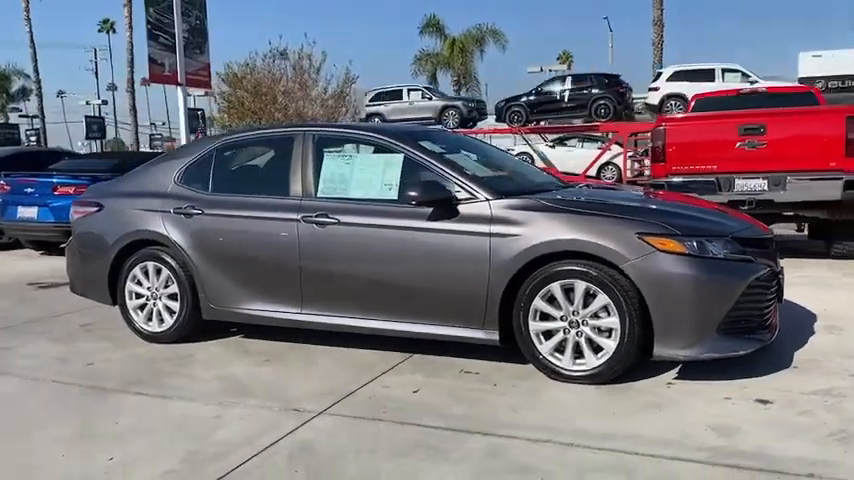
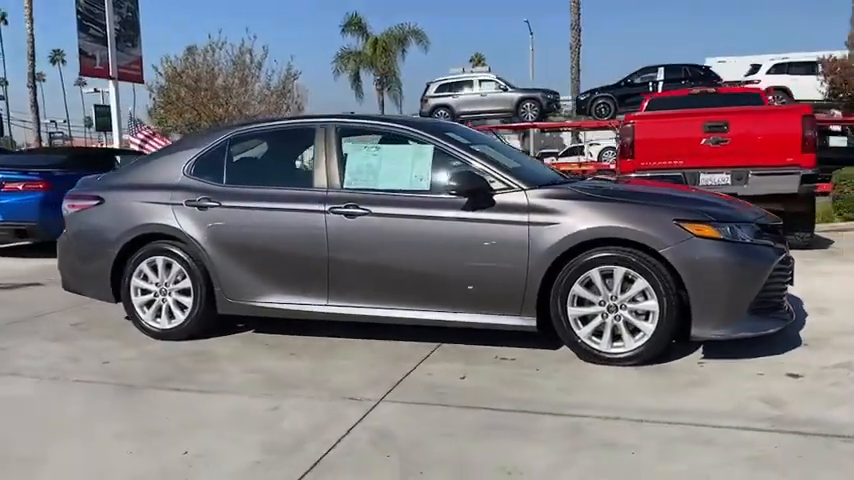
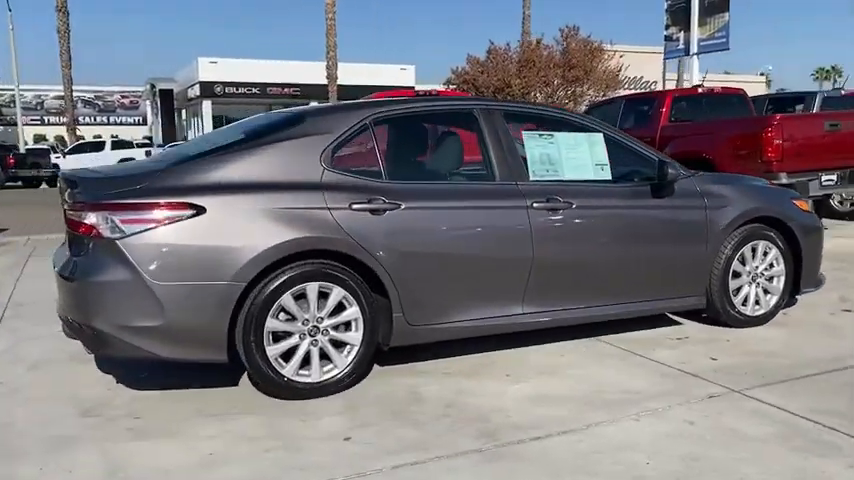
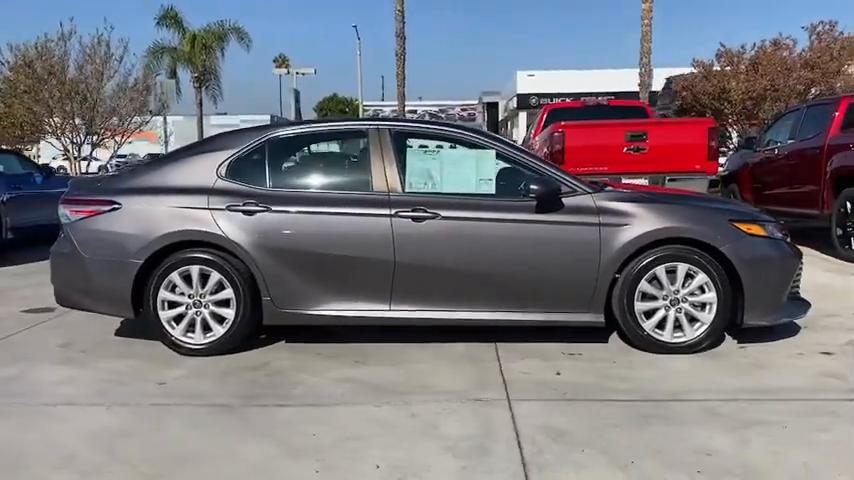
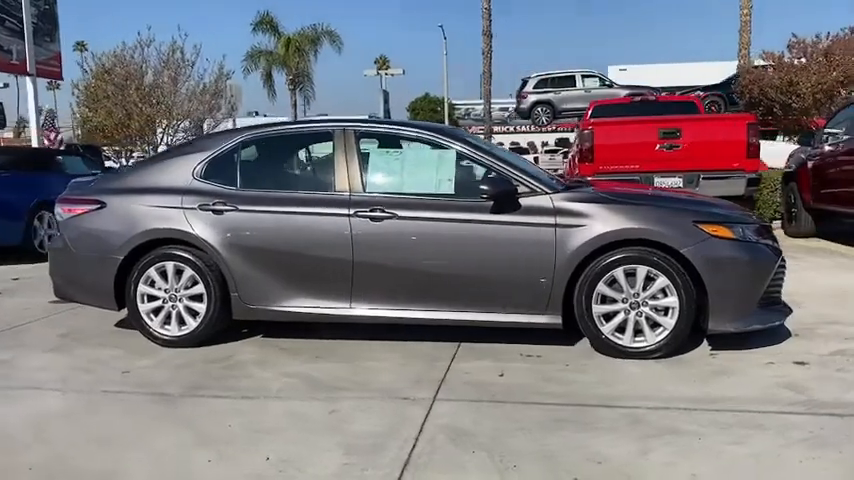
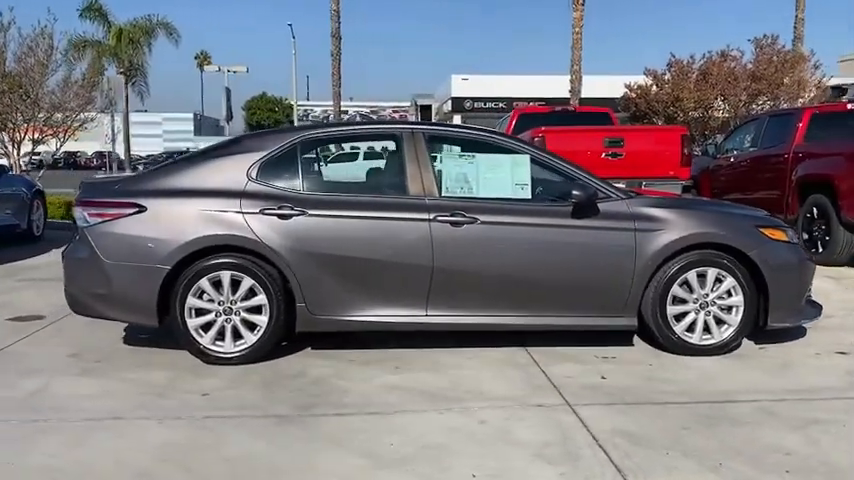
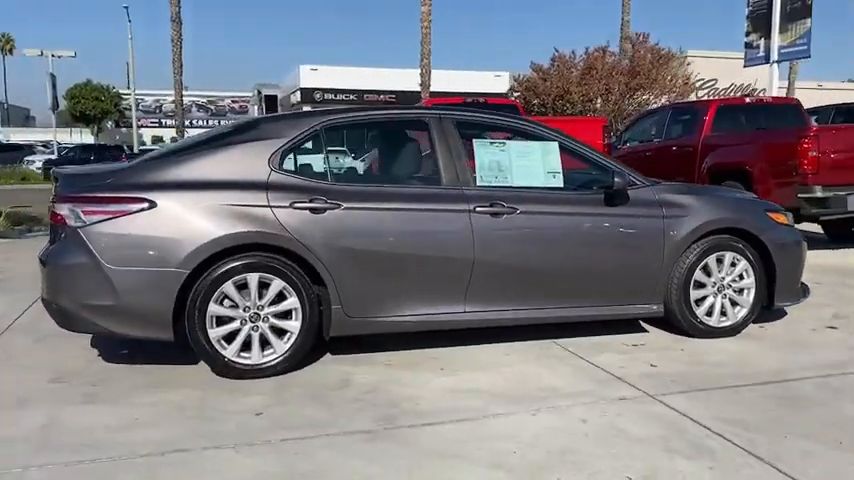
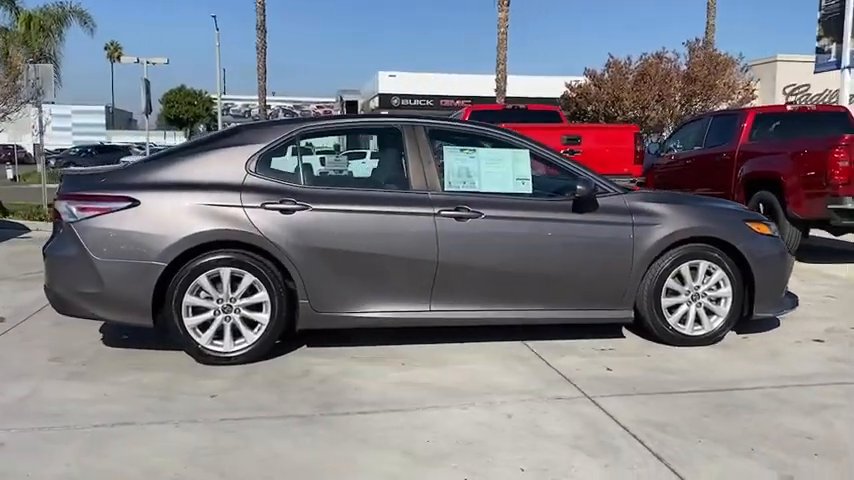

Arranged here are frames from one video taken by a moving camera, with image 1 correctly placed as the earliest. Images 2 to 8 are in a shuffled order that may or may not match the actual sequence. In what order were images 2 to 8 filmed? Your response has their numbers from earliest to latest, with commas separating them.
2, 5, 4, 6, 8, 7, 3
